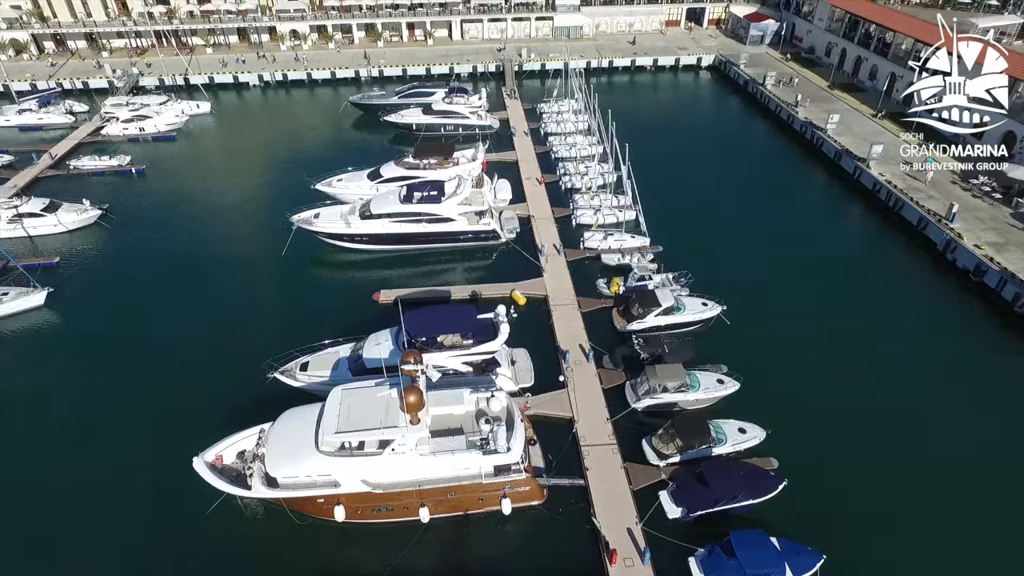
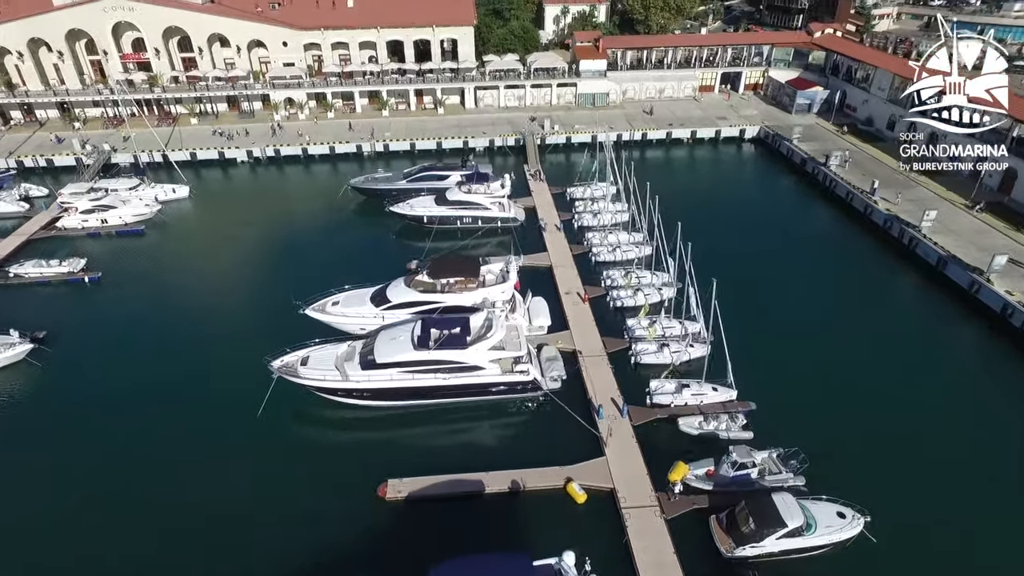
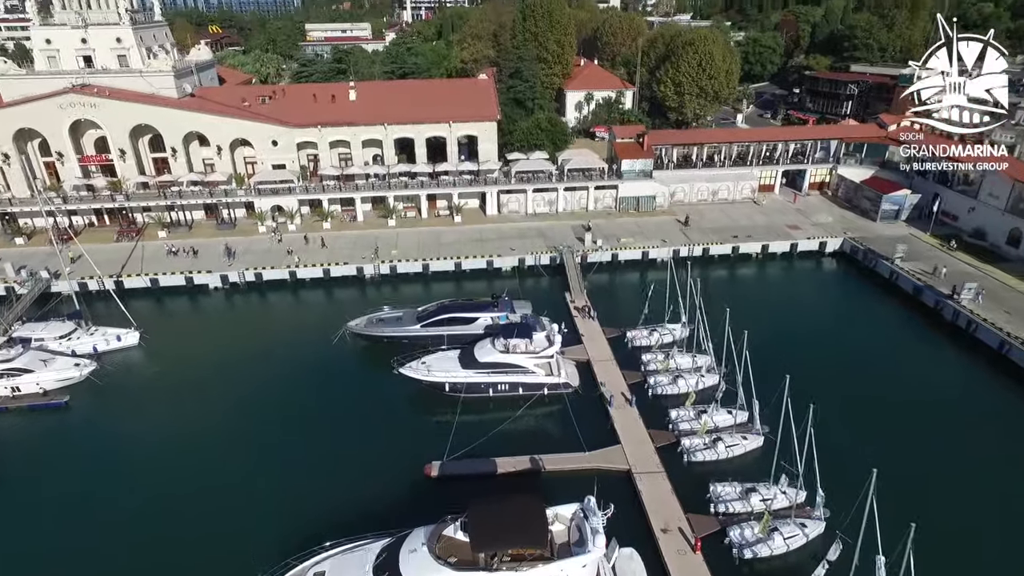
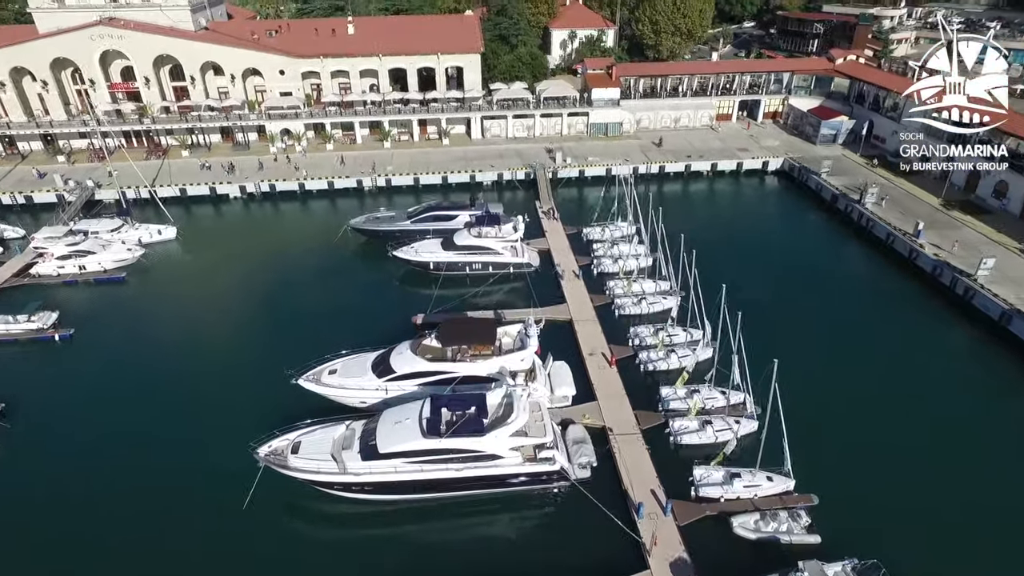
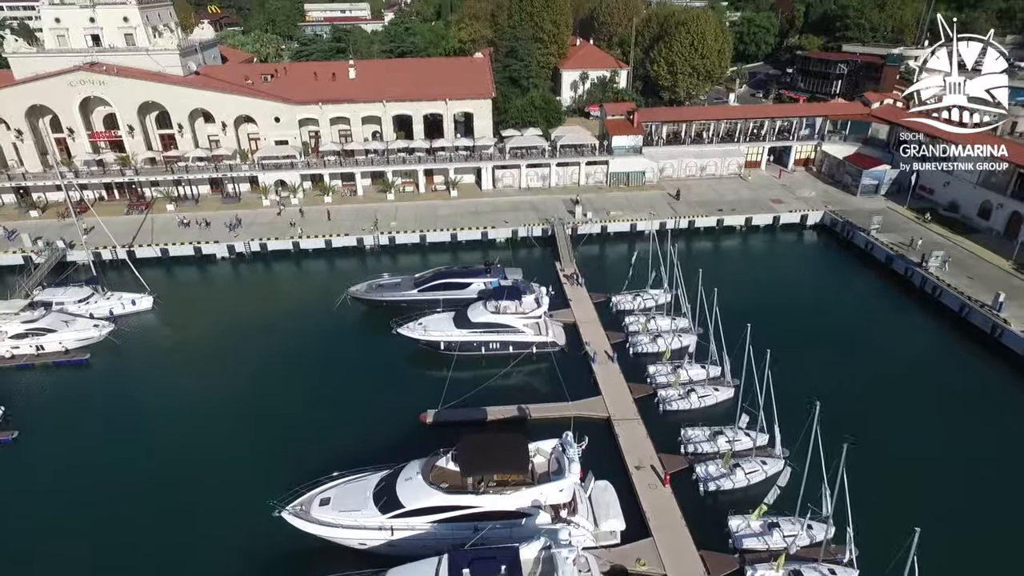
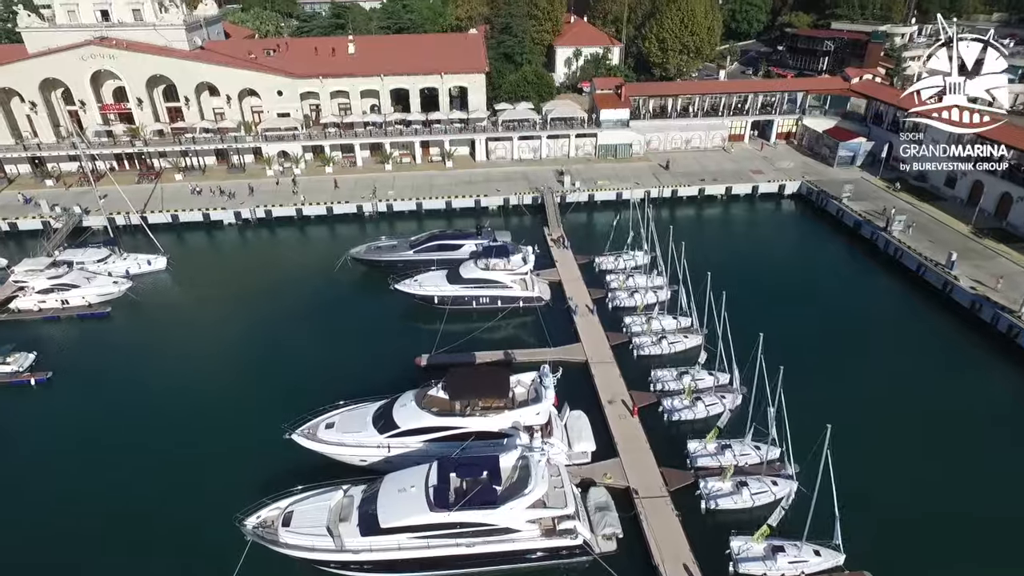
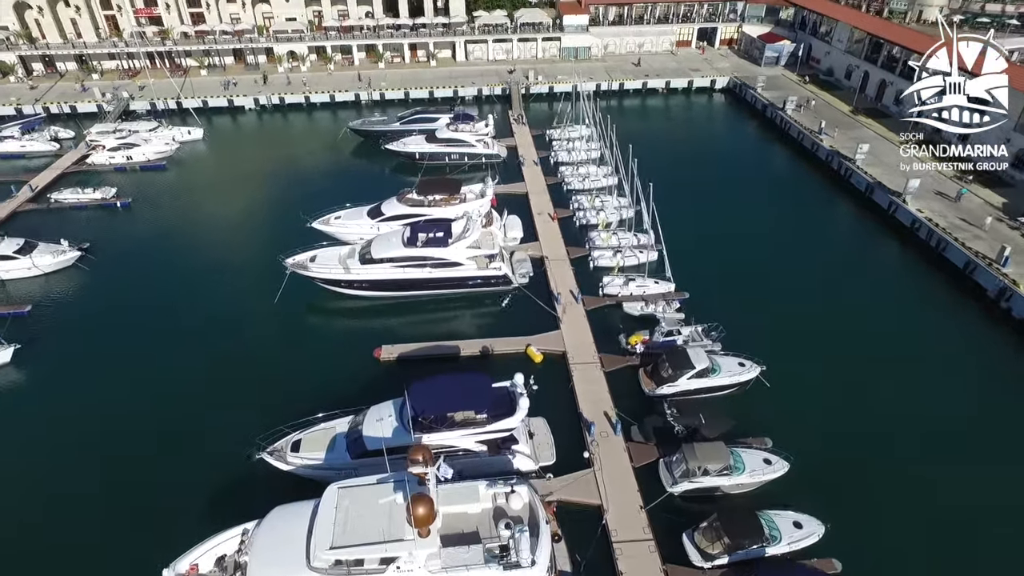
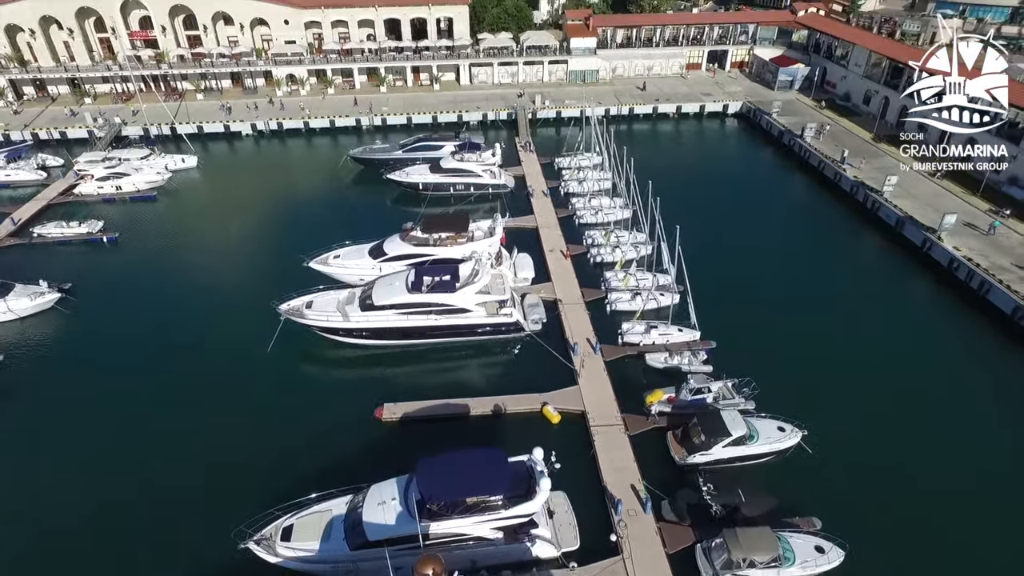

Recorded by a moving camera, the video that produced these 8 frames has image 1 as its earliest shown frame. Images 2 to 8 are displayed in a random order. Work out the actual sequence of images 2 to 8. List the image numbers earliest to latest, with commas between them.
7, 8, 2, 4, 6, 5, 3
